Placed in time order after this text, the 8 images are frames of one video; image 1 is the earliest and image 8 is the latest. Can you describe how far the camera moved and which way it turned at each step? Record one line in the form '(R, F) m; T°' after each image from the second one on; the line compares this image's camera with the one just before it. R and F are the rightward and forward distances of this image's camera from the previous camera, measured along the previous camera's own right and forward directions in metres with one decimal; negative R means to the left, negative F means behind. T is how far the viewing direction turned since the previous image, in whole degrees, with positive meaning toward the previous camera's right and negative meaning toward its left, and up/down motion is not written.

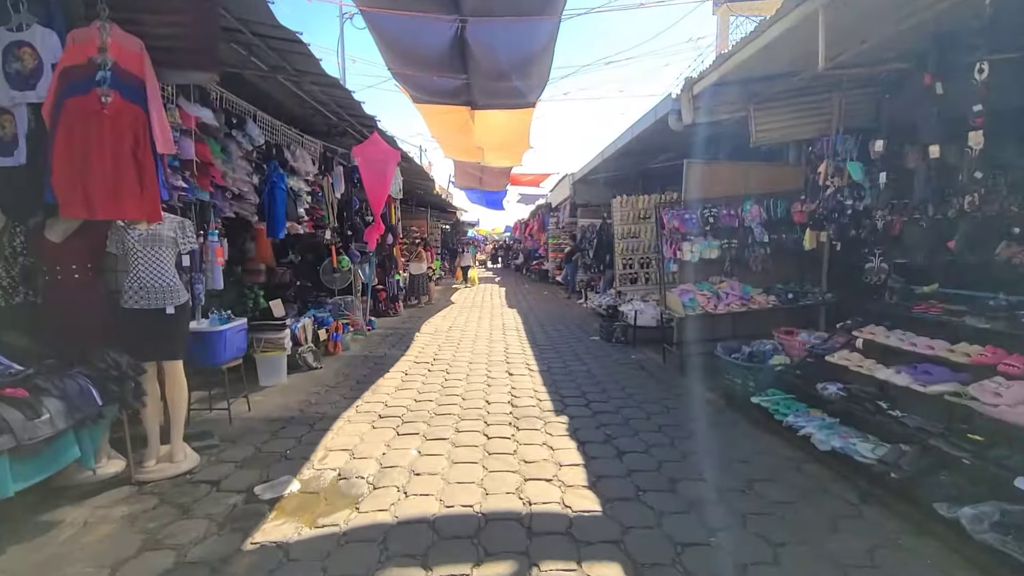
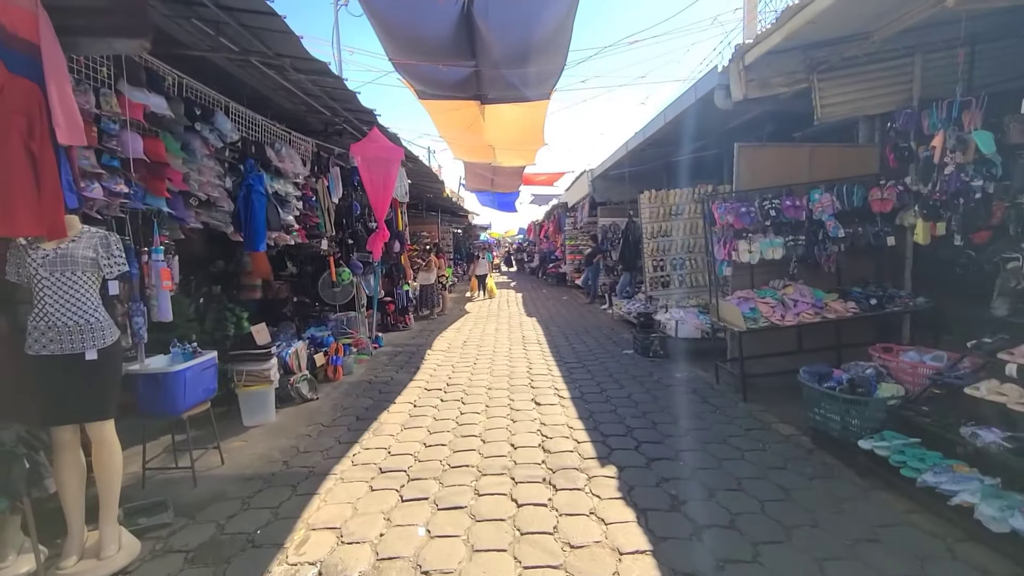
(-0.1, +0.9) m; -2°
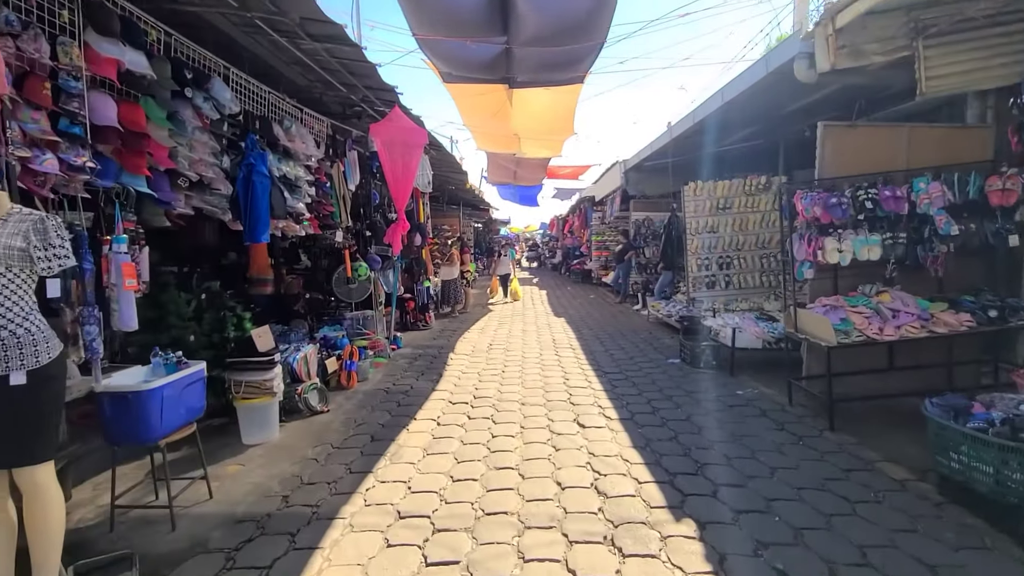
(-0.2, +0.7) m; -2°
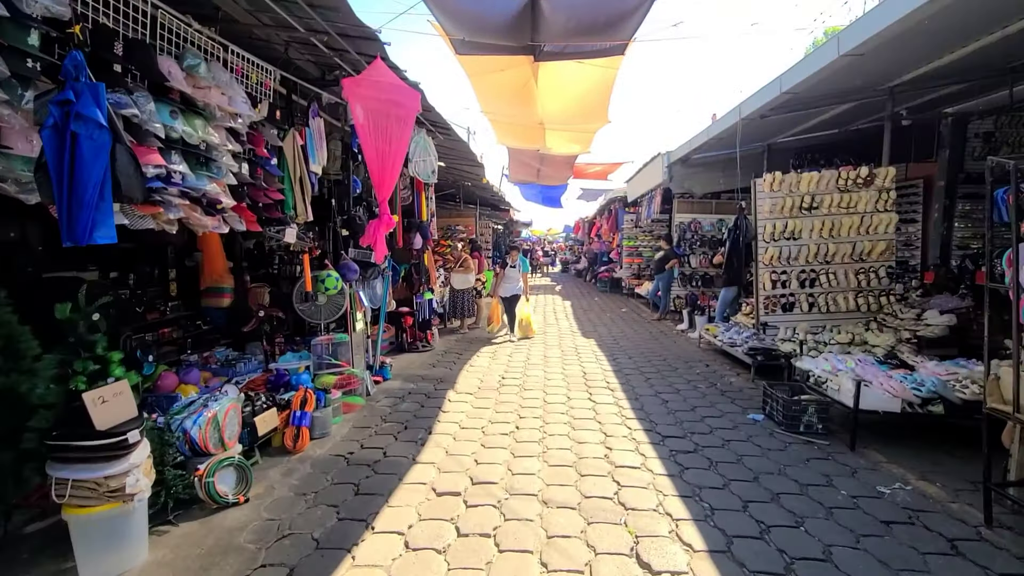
(0.0, +1.7) m; -2°
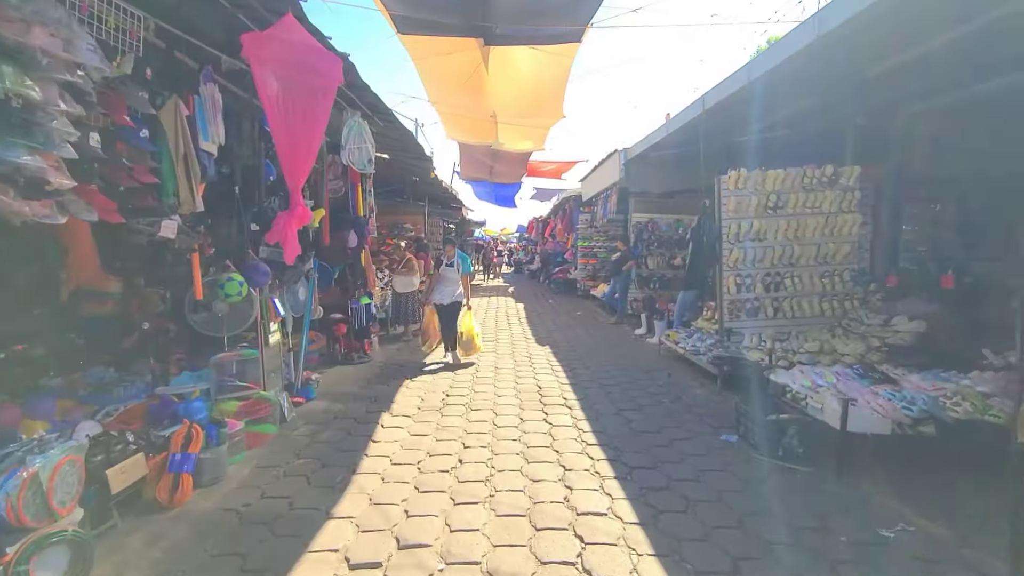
(+0.1, +0.6) m; +5°
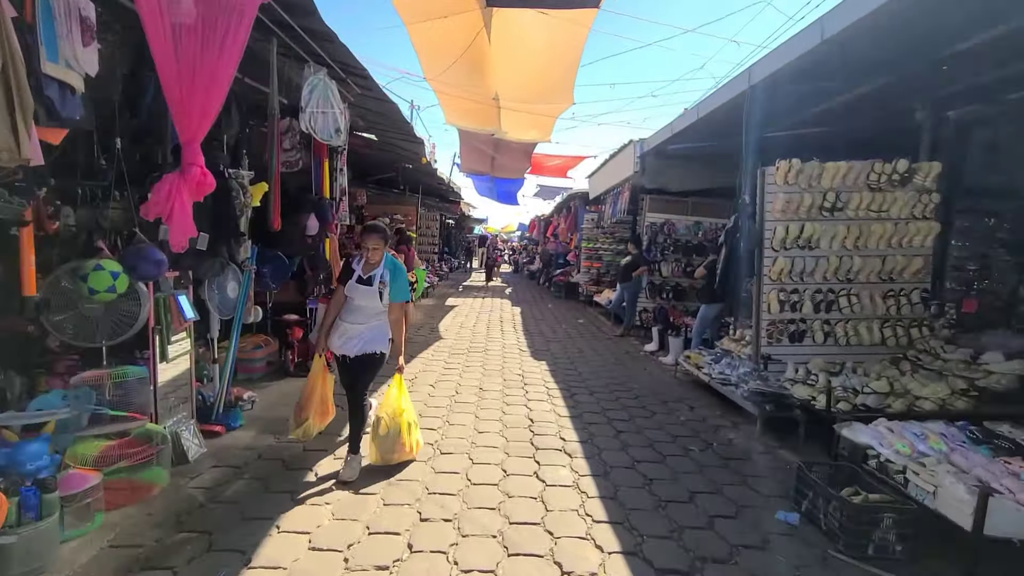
(+0.1, +1.1) m; 0°
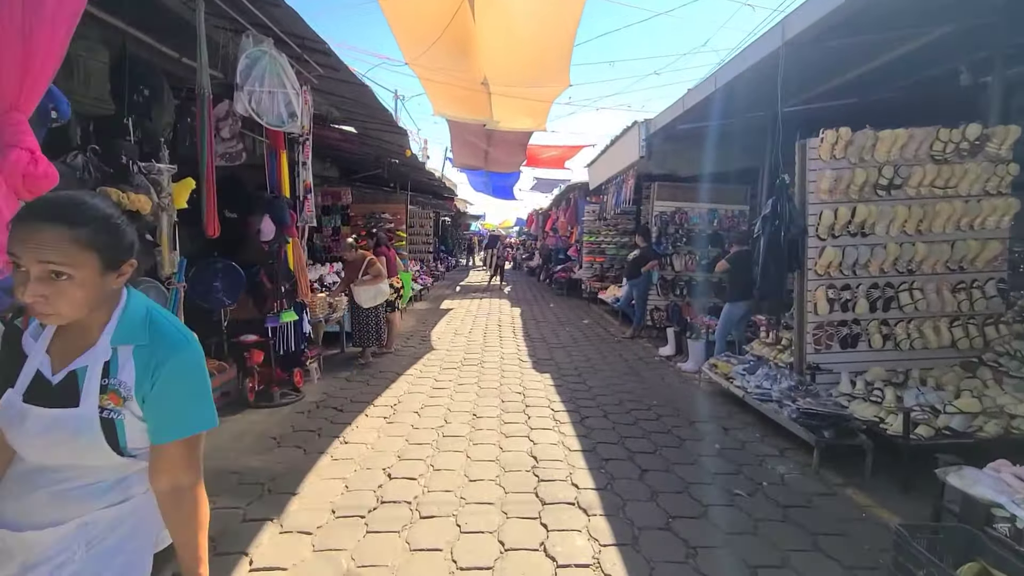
(+0.1, +0.8) m; 0°
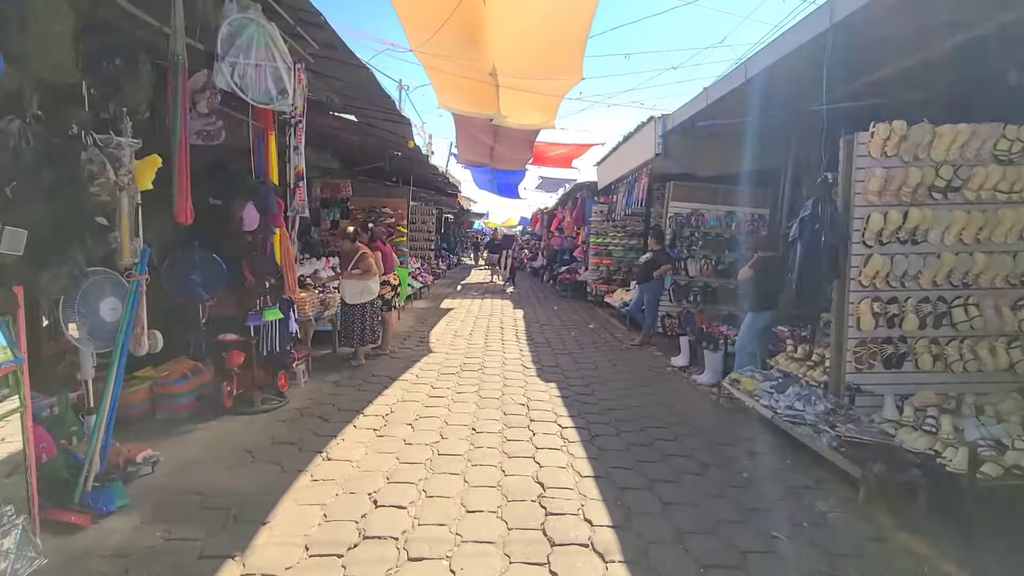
(-0.1, +0.4) m; 0°
